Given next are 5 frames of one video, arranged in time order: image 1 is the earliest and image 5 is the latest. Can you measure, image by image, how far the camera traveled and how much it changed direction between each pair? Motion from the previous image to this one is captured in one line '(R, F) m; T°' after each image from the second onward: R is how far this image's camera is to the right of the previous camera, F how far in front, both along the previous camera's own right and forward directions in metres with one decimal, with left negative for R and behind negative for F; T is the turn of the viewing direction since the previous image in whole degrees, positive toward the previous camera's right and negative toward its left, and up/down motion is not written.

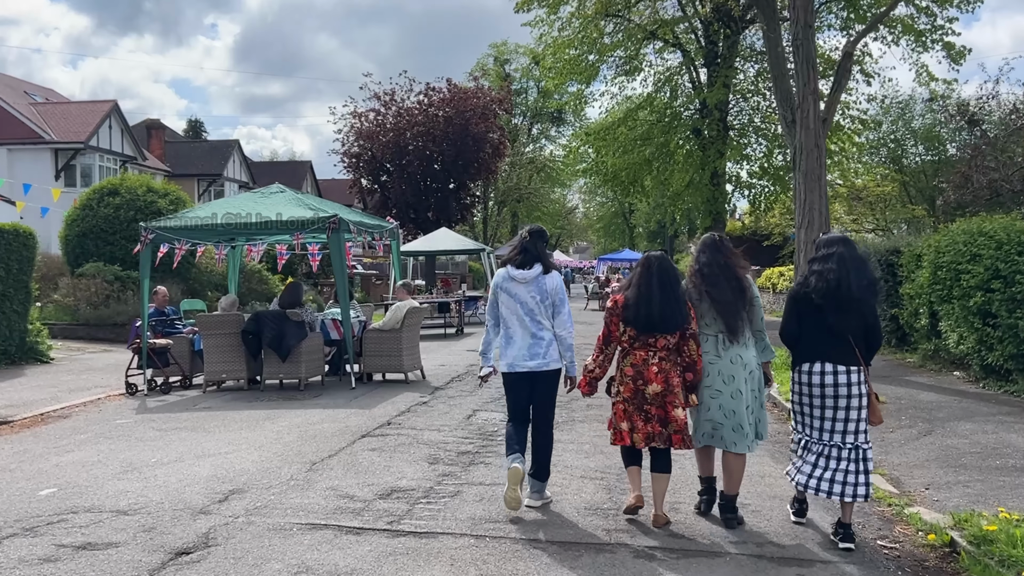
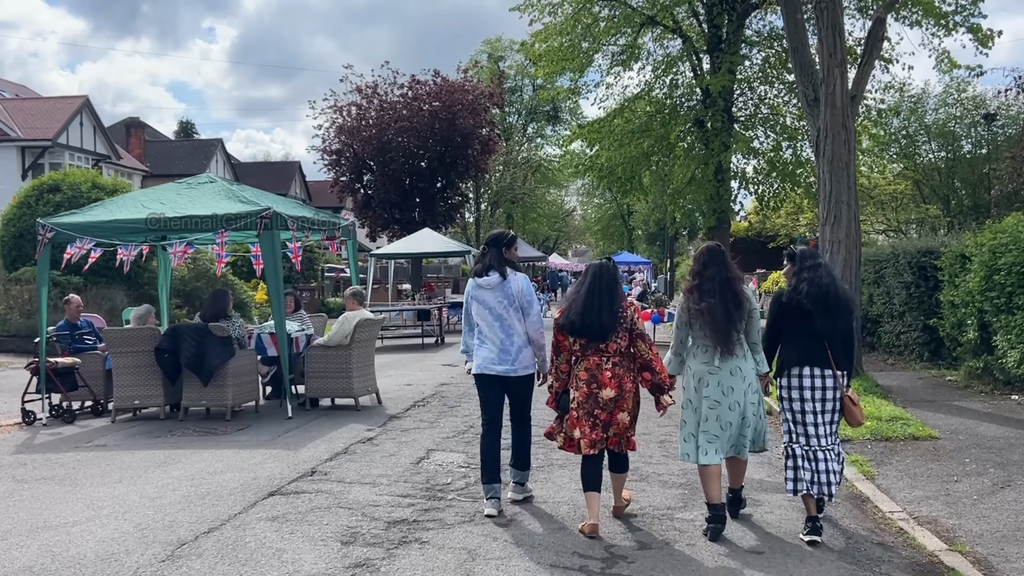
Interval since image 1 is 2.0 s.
(+0.3, +2.0) m; 0°
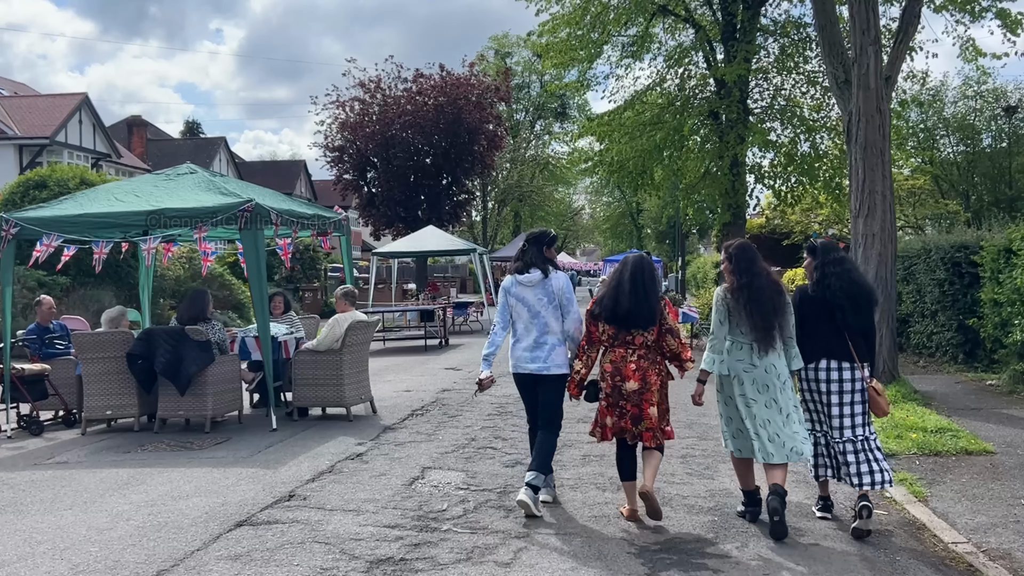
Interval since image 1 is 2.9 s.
(0.0, +0.8) m; 0°
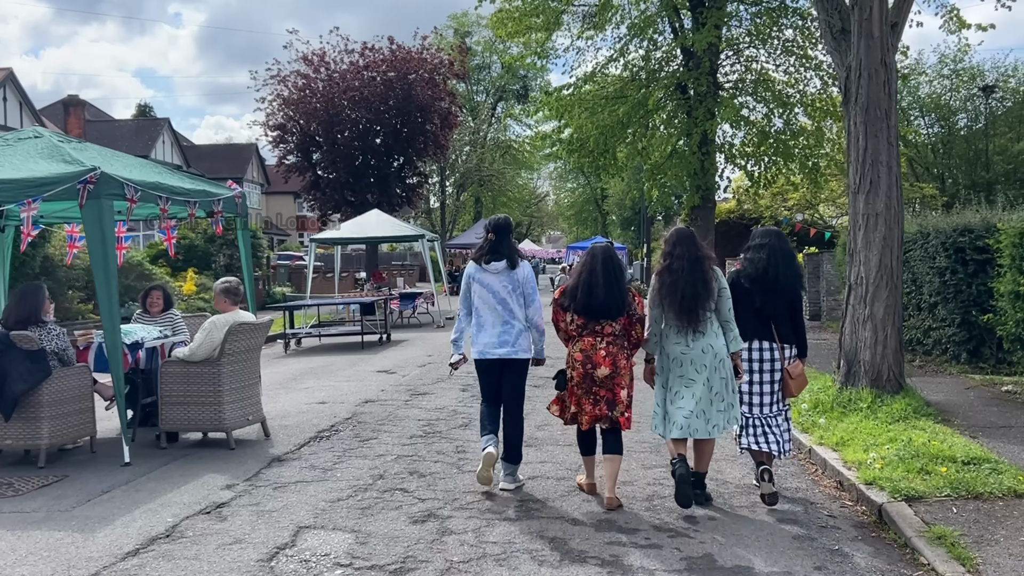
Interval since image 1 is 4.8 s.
(+0.3, +1.8) m; +2°
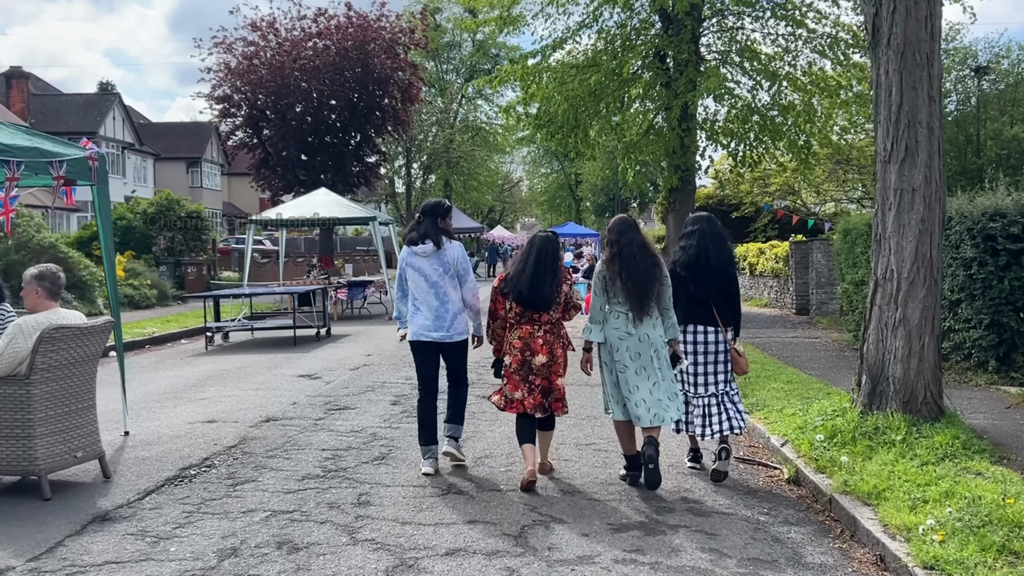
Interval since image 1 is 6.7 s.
(+0.3, +1.9) m; +2°
